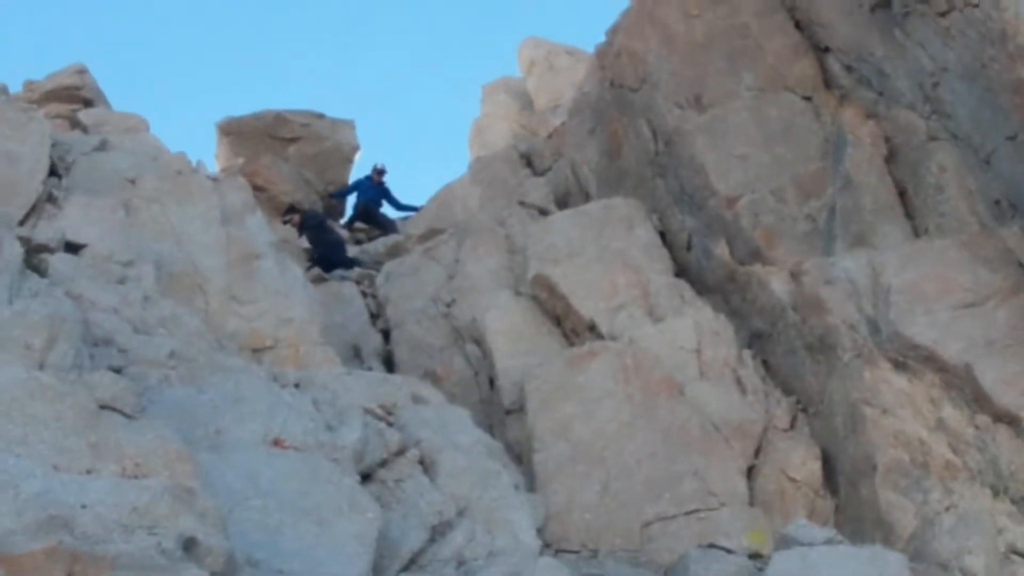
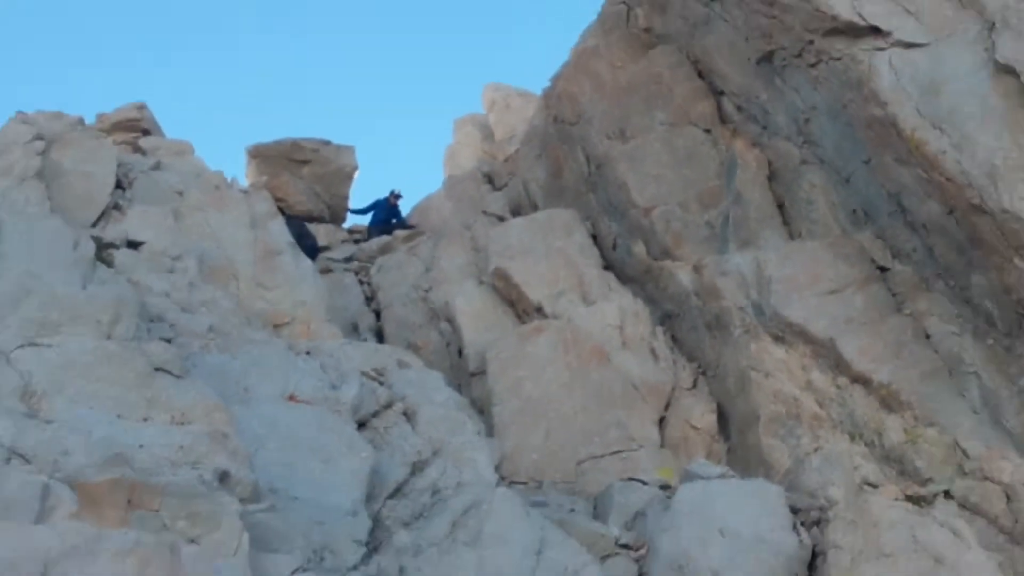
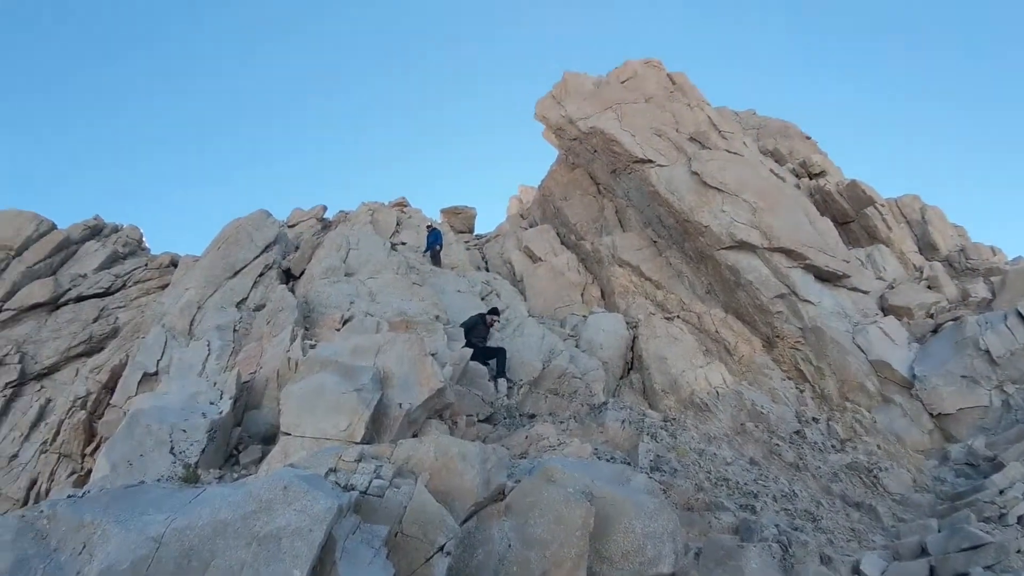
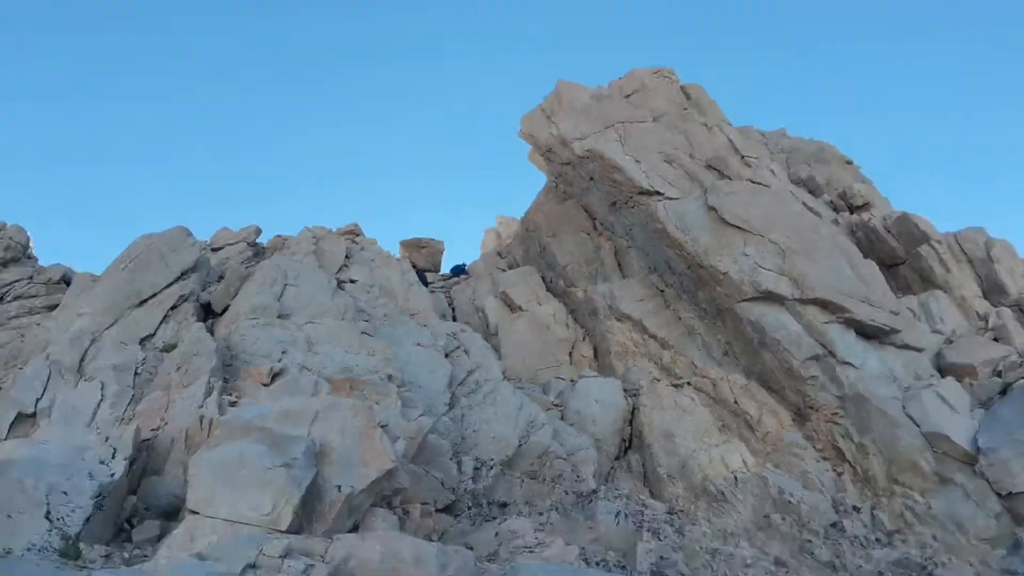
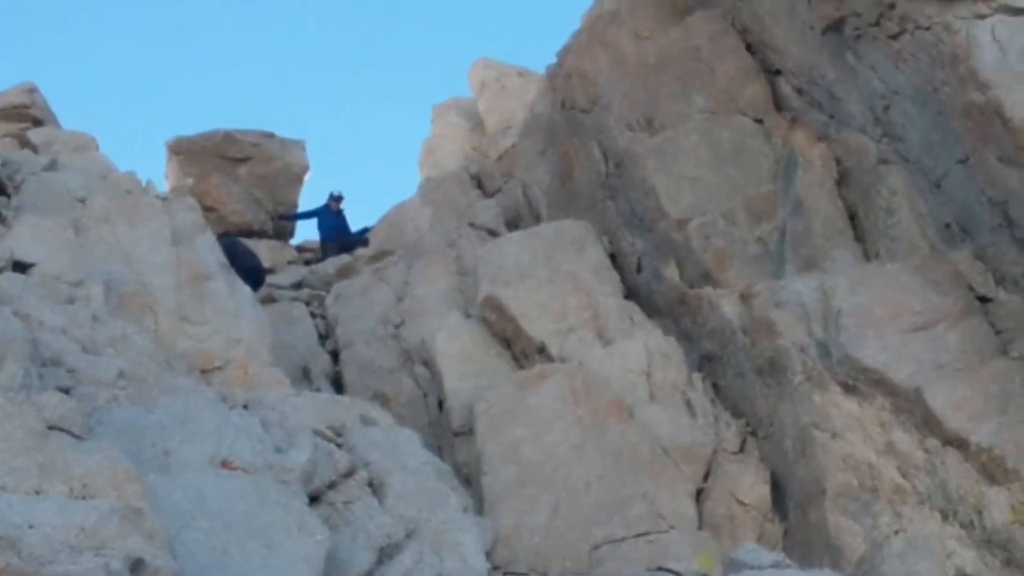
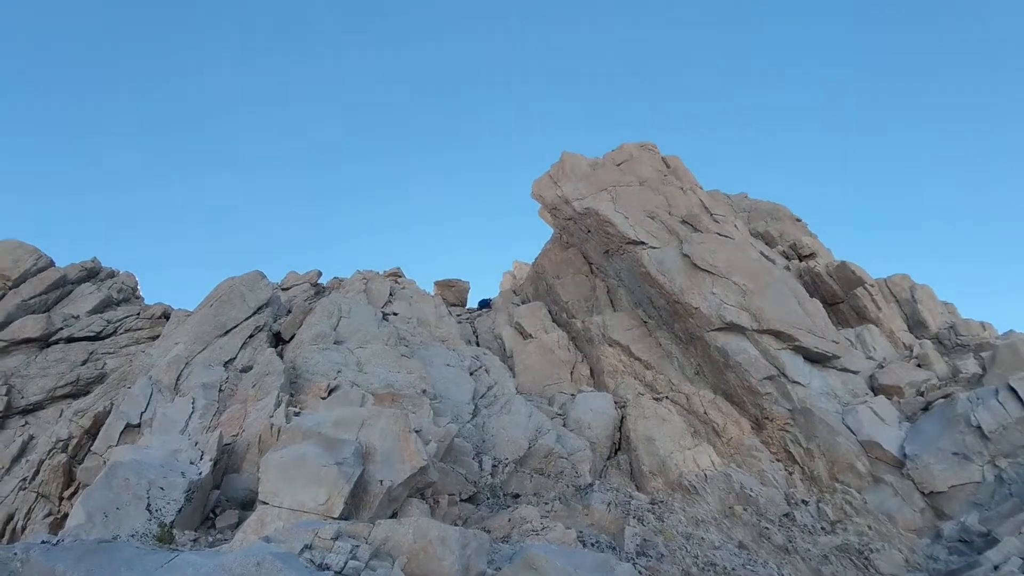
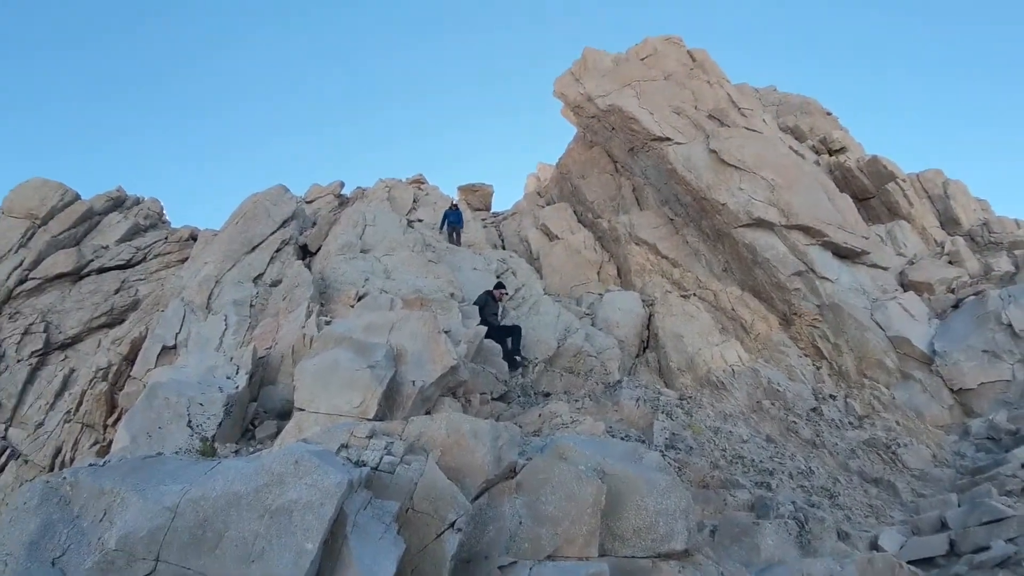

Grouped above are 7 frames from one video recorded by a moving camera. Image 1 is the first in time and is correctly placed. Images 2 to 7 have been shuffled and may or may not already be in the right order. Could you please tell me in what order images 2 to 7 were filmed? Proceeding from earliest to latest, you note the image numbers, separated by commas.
5, 2, 4, 6, 3, 7
